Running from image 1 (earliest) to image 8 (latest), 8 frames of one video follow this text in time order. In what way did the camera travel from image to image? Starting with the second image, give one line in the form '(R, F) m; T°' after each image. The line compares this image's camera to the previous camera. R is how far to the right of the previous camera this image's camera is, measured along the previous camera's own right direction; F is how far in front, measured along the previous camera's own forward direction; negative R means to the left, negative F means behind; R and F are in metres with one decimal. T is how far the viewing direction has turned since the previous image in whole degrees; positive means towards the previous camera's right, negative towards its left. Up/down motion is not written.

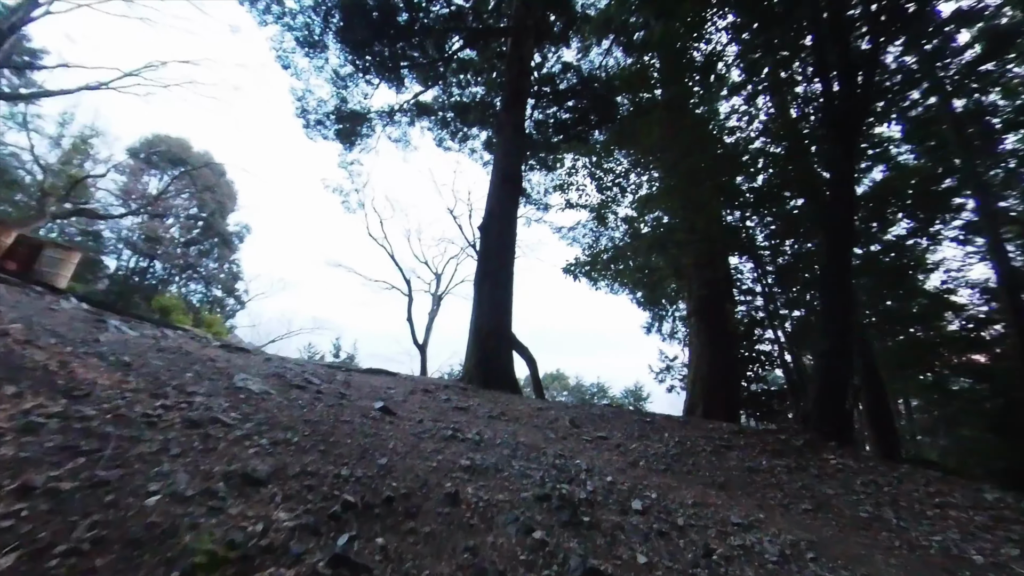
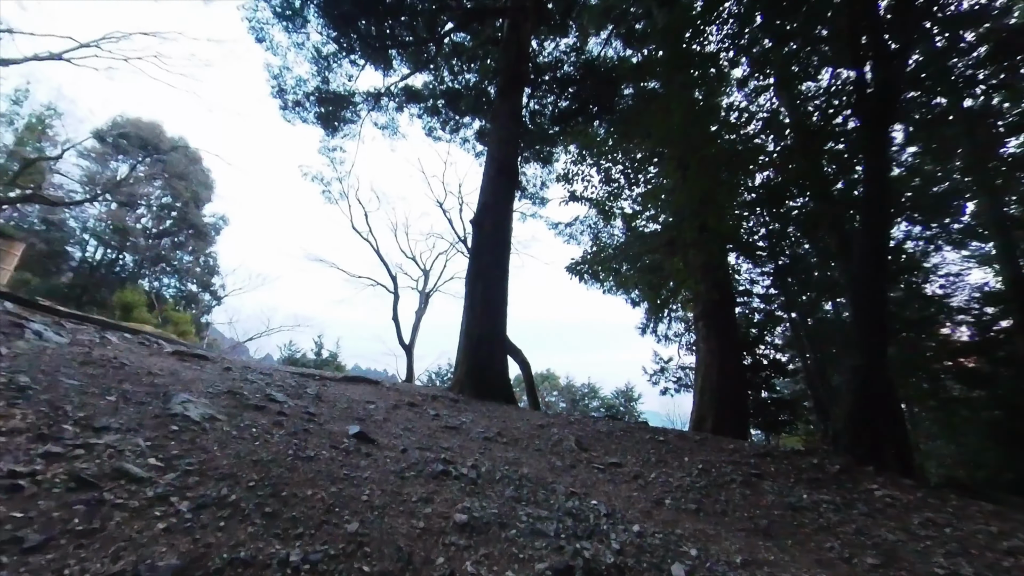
(-0.1, +0.8) m; +1°
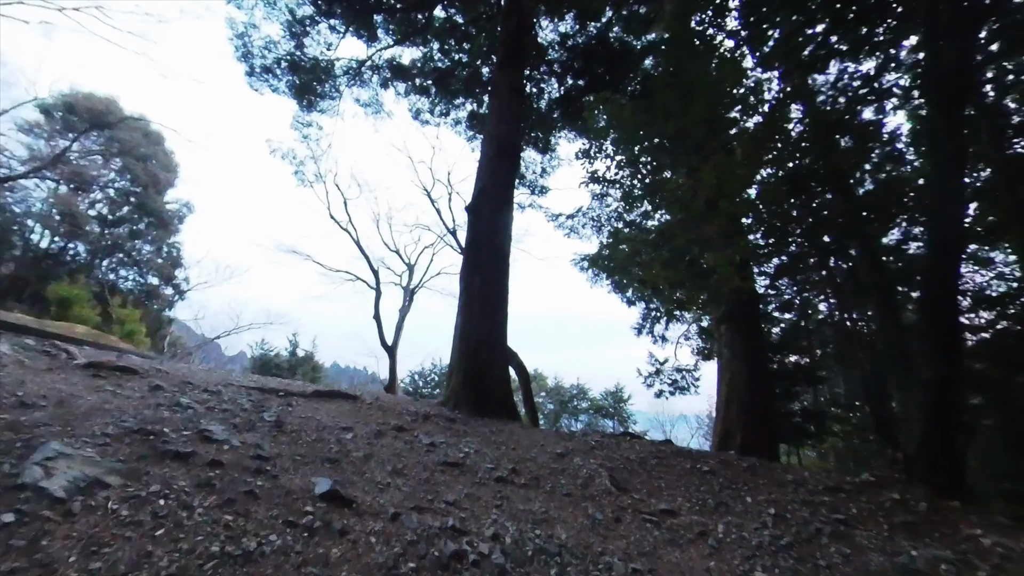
(-0.3, +1.2) m; +2°
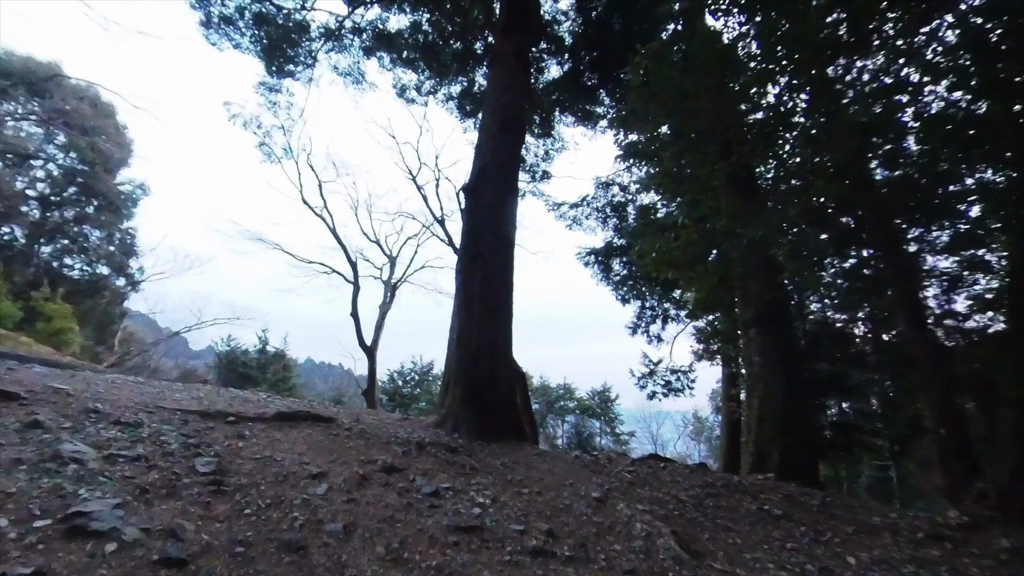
(-0.3, +1.2) m; +2°
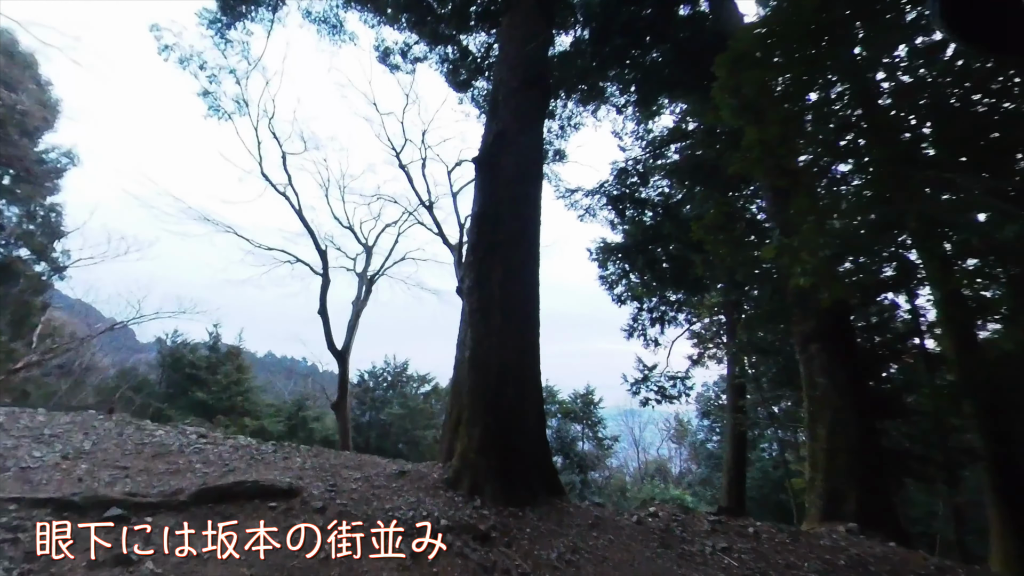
(-0.5, +1.6) m; +3°
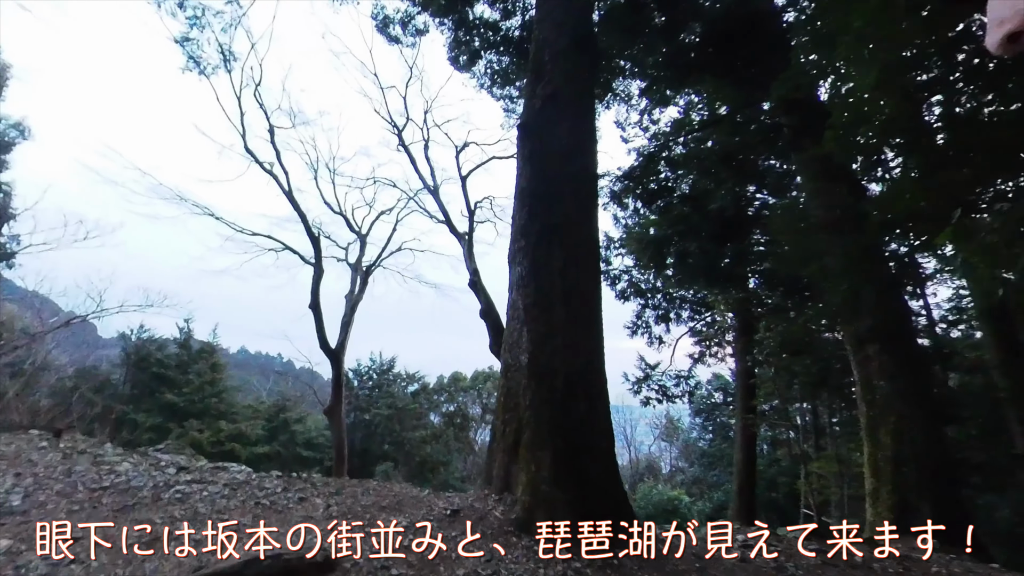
(-0.5, +0.9) m; +2°
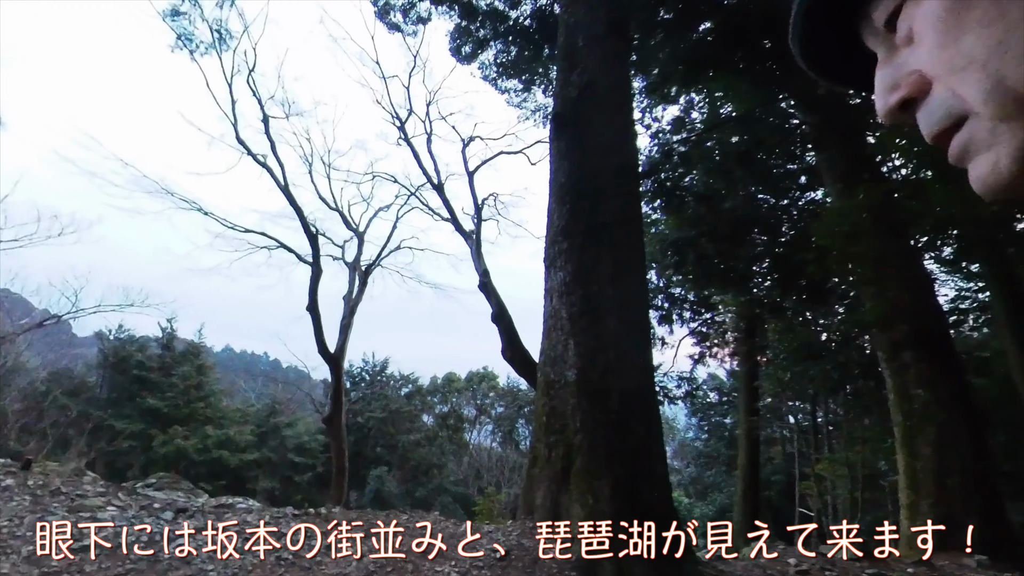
(-0.3, +0.4) m; +1°
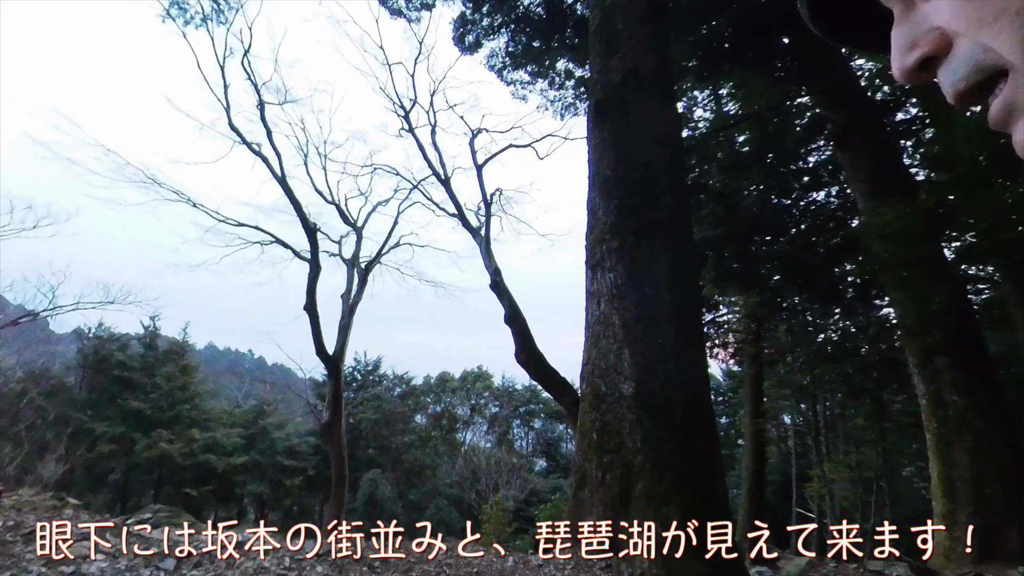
(-0.3, +0.4) m; +1°
